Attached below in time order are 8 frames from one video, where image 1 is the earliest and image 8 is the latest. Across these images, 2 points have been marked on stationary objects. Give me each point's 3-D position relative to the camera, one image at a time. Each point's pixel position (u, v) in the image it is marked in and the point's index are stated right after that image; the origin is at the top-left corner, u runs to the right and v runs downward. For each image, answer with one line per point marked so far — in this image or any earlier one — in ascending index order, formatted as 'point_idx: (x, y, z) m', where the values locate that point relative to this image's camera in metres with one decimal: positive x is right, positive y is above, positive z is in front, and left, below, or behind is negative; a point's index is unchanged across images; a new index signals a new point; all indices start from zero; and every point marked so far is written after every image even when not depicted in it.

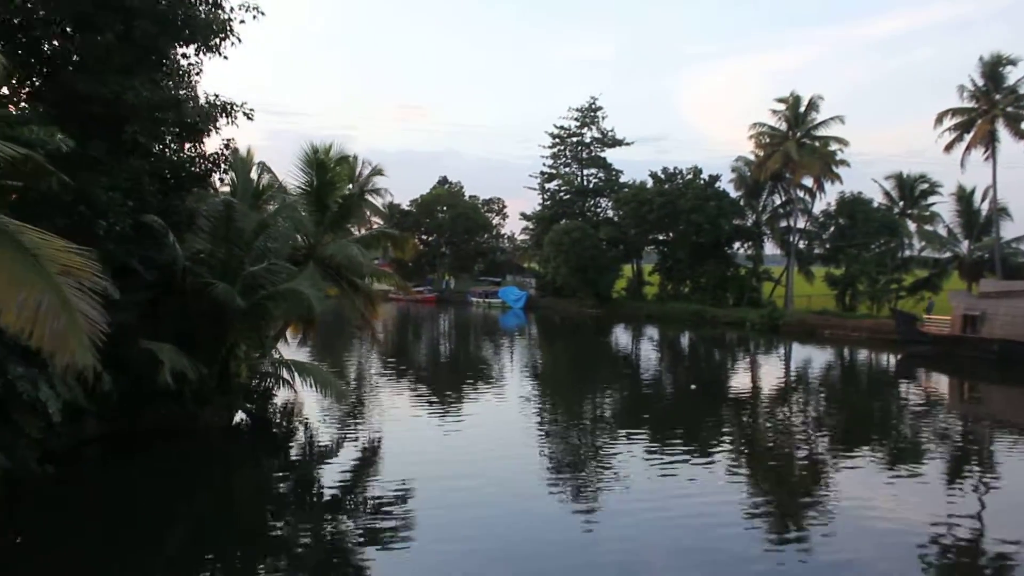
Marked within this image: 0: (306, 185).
0: (-2.5, +1.2, +13.0) m
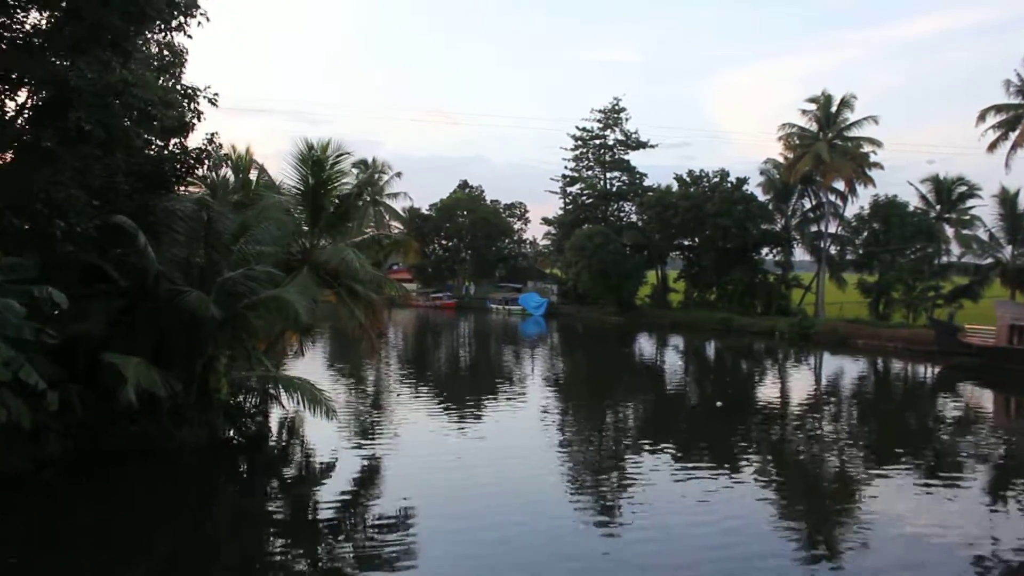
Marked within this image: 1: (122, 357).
0: (-2.4, +1.2, +12.2) m
1: (-3.1, -0.6, +8.3) m
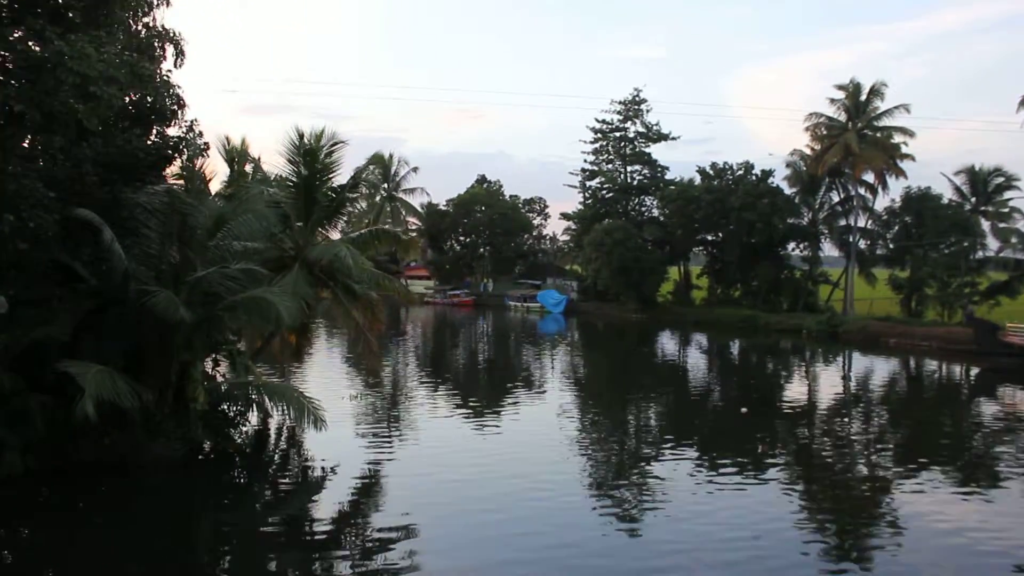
0: (-2.4, +1.2, +11.4) m
1: (-3.1, -0.6, +7.5) m
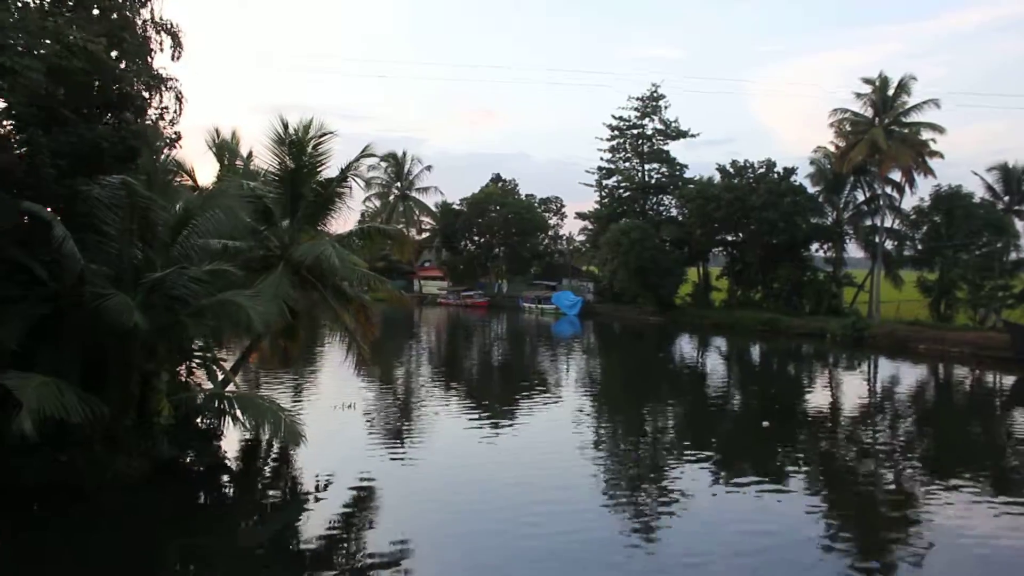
0: (-2.3, +1.1, +10.6) m
1: (-3.1, -0.6, +6.8) m
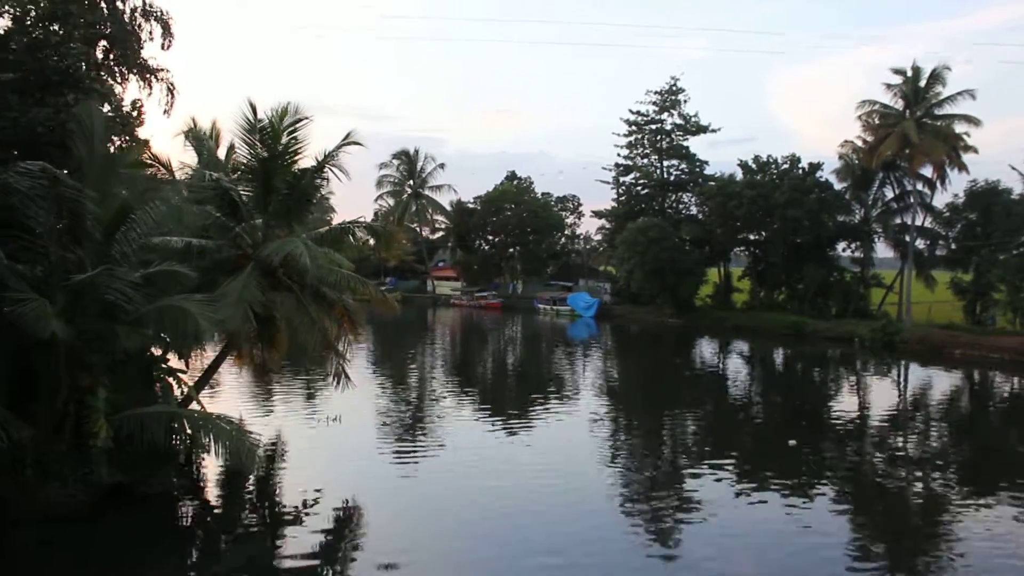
0: (-2.4, +1.1, +9.6) m
1: (-3.3, -0.6, +5.8) m
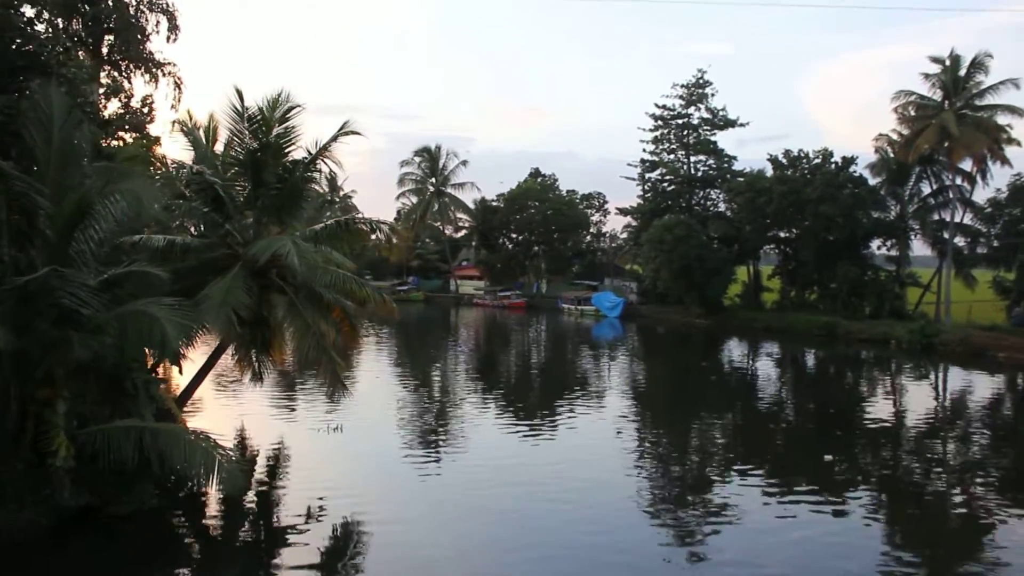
0: (-2.3, +1.1, +8.9) m
1: (-3.3, -0.6, +5.1) m
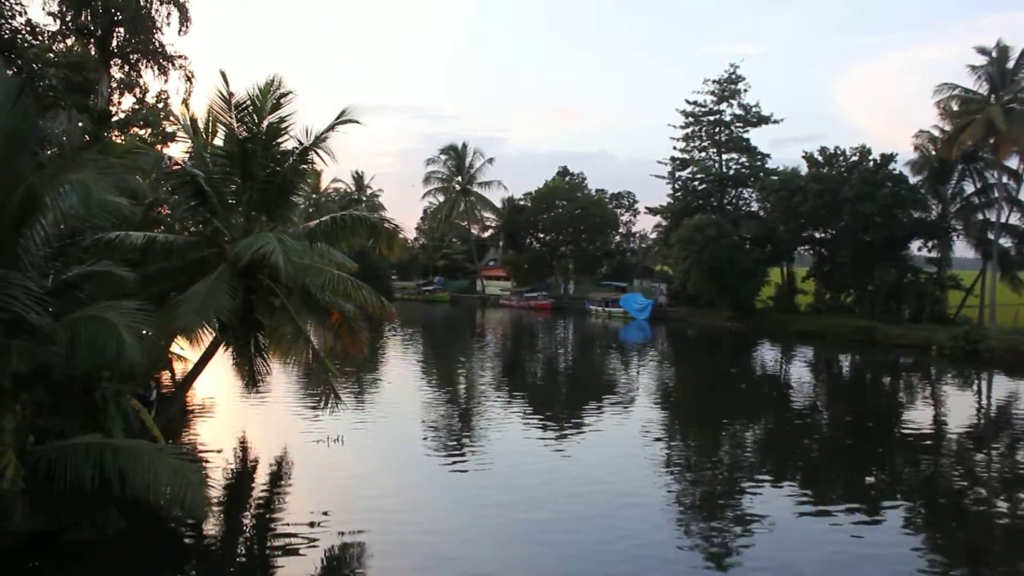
0: (-2.2, +1.1, +8.2) m
1: (-3.3, -0.6, +4.5) m
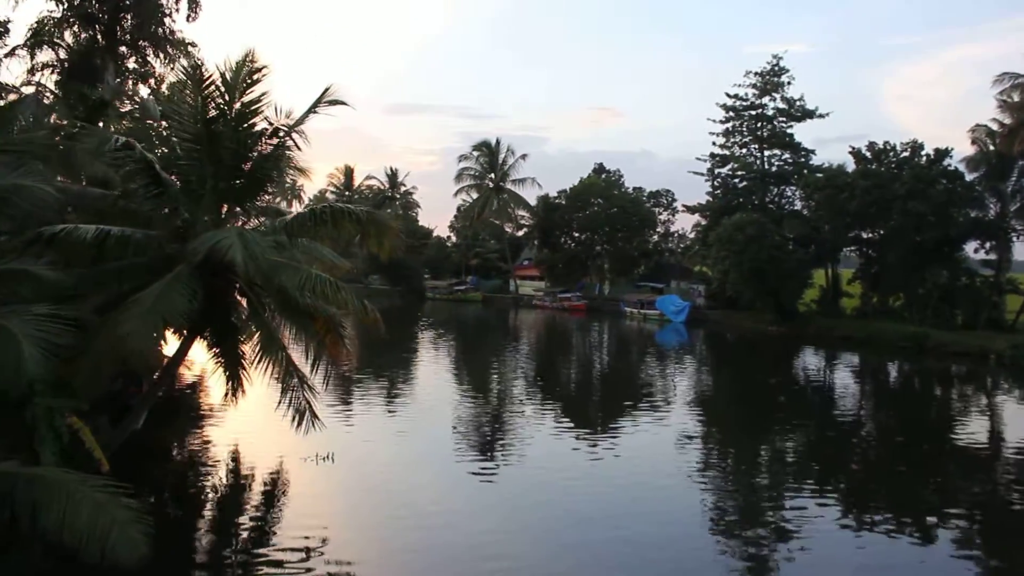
0: (-2.2, +1.1, +7.2) m
1: (-3.4, -0.6, +3.5) m
